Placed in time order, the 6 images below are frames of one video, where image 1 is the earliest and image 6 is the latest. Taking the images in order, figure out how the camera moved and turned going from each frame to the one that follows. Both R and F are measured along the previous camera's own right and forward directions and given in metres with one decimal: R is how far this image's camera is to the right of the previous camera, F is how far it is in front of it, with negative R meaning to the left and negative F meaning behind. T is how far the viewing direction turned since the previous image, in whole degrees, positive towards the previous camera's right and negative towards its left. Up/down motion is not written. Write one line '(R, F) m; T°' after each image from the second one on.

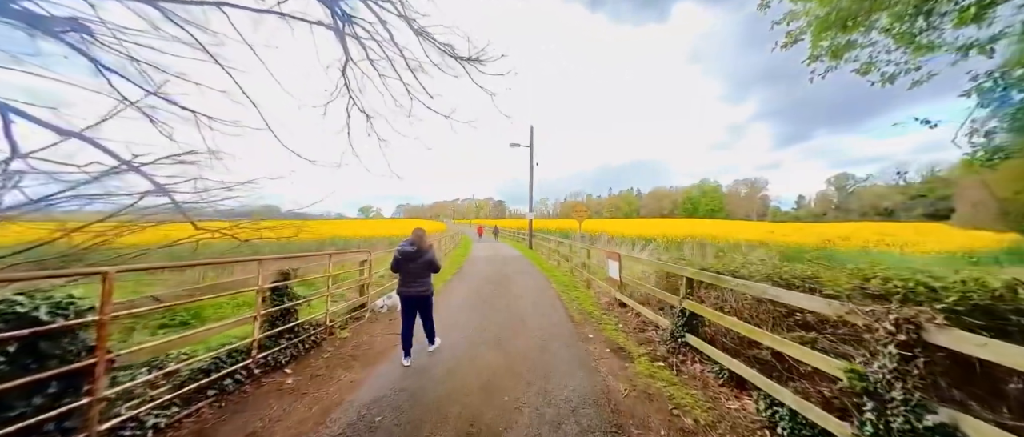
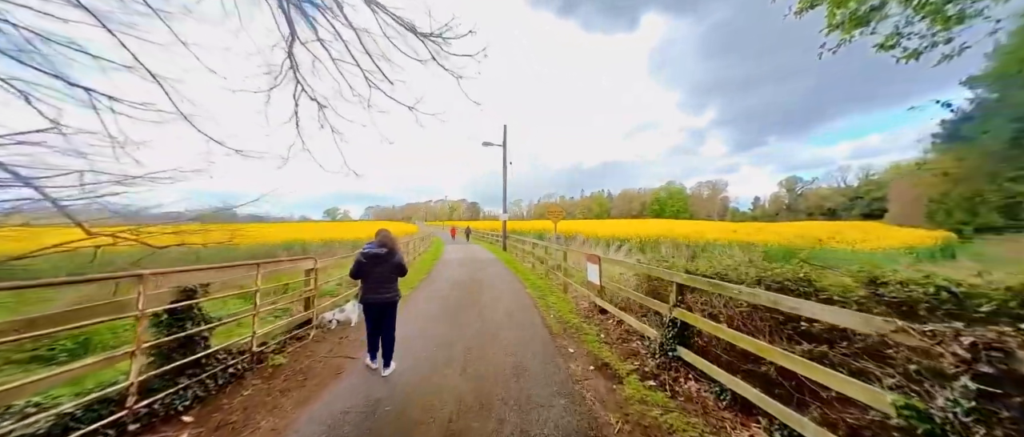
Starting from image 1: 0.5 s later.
(0.0, +0.5) m; +5°
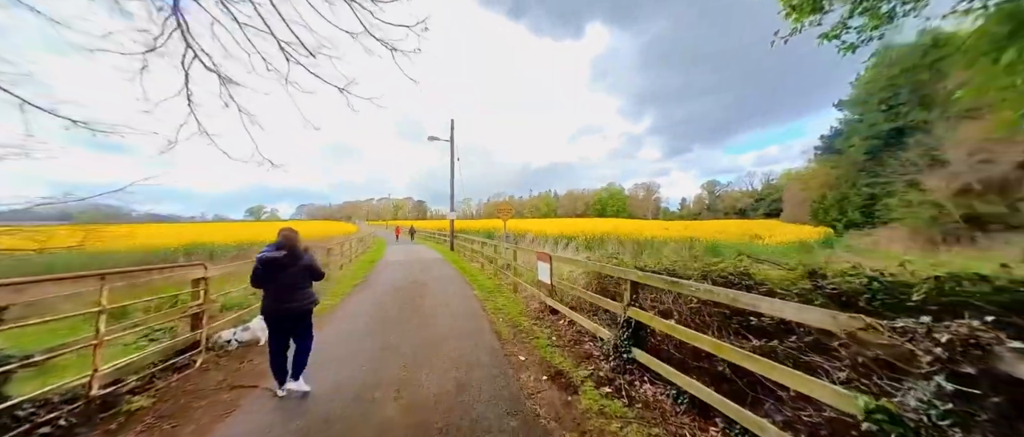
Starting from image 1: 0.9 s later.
(0.0, +0.4) m; +9°
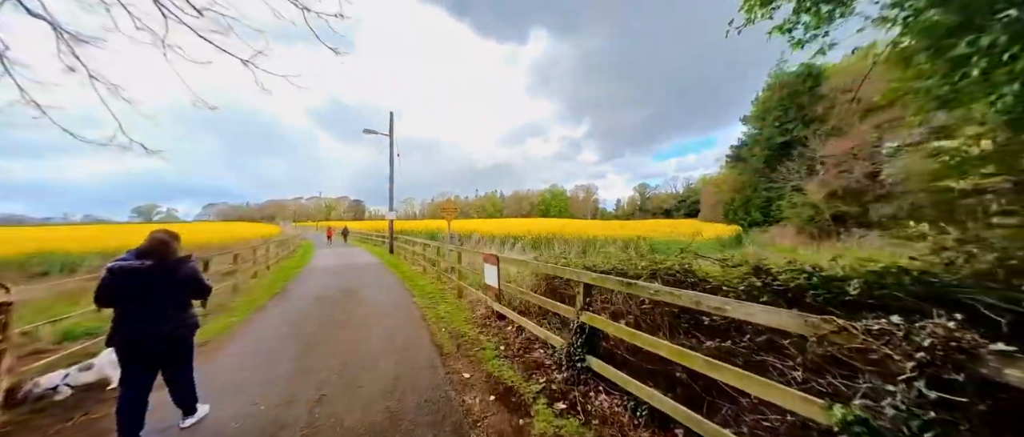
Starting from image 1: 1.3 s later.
(0.0, +0.4) m; +10°
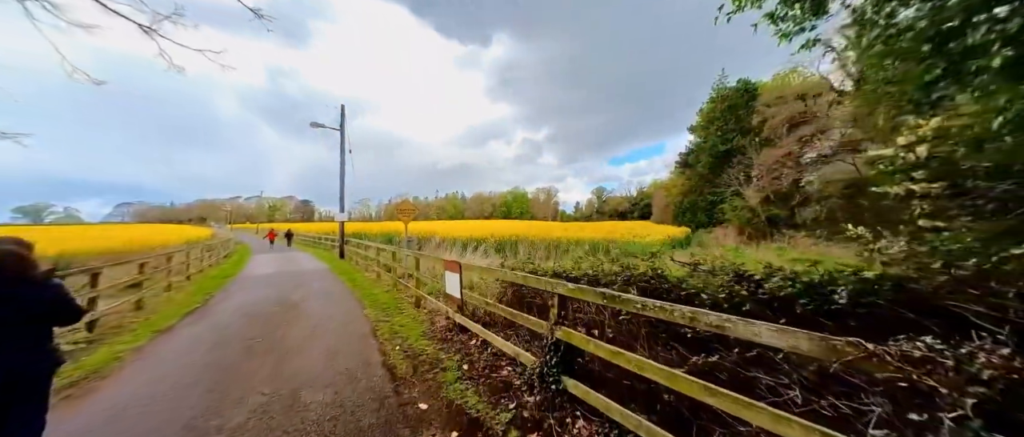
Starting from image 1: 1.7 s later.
(0.0, +0.4) m; +7°
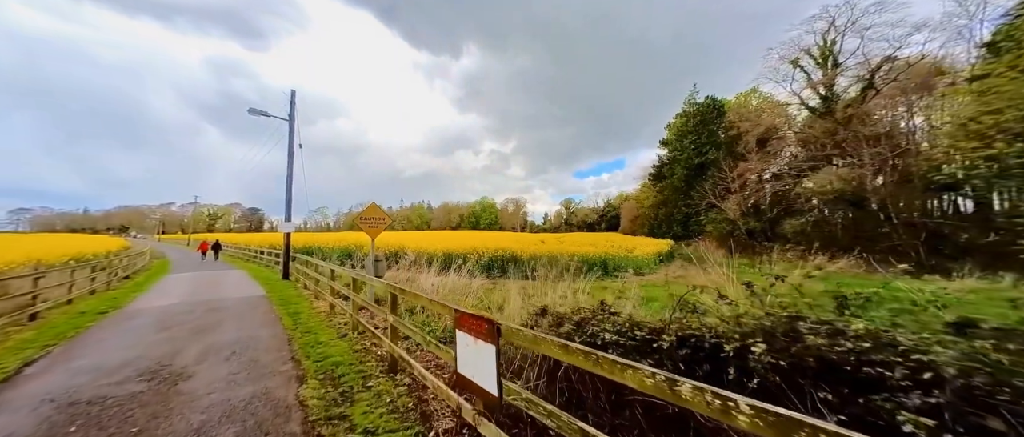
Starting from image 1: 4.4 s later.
(-0.8, +2.0) m; +6°
